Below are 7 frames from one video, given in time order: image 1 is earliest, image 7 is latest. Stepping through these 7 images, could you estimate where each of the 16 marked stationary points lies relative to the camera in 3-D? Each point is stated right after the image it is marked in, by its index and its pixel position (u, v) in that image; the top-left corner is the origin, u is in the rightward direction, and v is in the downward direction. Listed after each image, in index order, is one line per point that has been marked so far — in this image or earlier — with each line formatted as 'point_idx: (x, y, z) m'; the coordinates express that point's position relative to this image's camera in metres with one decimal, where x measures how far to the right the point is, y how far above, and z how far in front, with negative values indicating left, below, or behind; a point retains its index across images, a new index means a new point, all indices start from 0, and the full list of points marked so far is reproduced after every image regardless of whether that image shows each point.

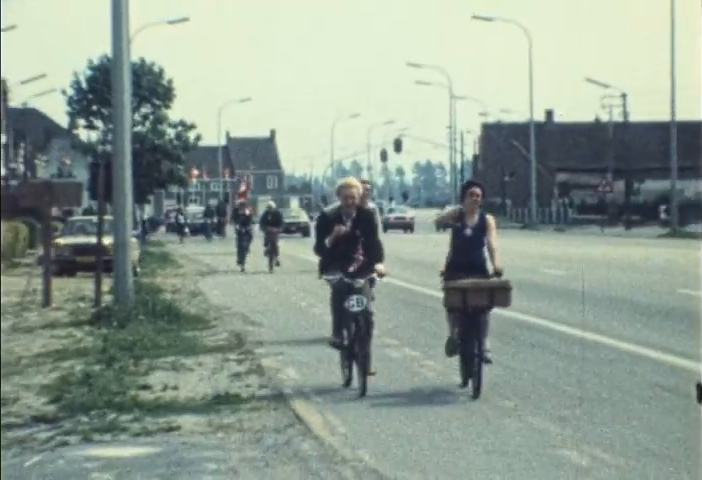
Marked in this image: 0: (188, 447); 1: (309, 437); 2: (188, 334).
0: (-1.0, -1.2, +8.2) m
1: (-0.3, -1.2, +8.5) m
2: (-1.5, -0.7, +12.5) m
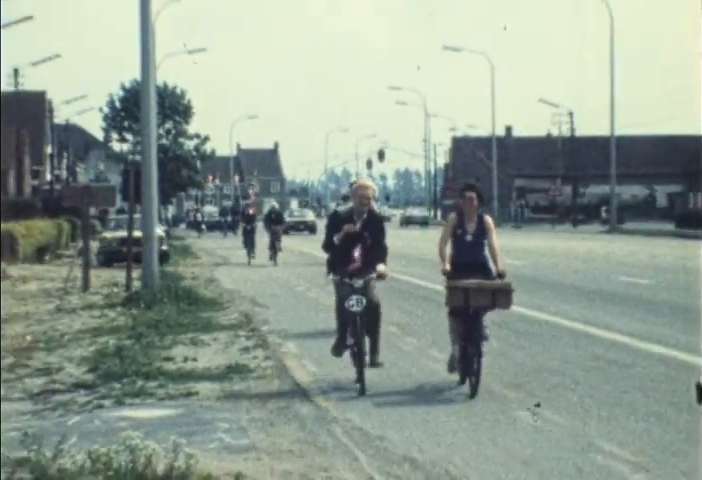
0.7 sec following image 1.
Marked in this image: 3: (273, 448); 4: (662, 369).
0: (-1.0, -1.2, +9.7) m
1: (-0.3, -1.2, +9.9) m
2: (-1.5, -0.7, +13.9) m
3: (-0.5, -1.4, +9.0) m
4: (+2.7, -1.2, +11.9) m
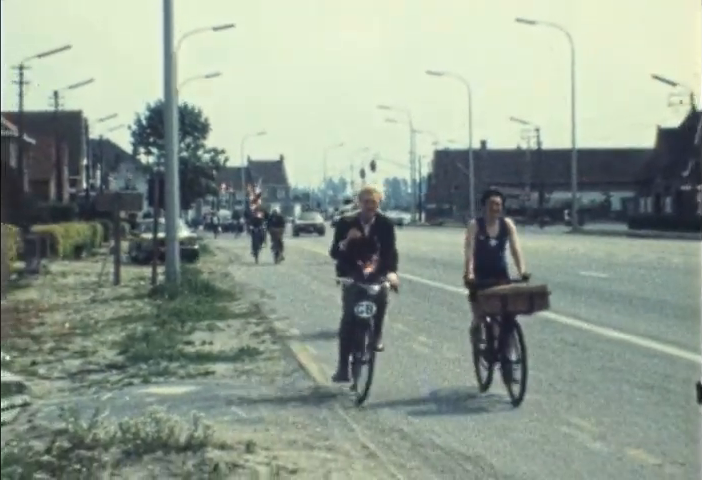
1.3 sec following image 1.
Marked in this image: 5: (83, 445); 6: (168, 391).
0: (-1.1, -1.2, +11.0) m
1: (-0.3, -1.2, +11.3) m
2: (-1.5, -0.7, +15.3) m
3: (-0.5, -1.4, +10.4) m
4: (+2.7, -1.2, +13.2) m
5: (-1.9, -1.5, +9.7) m
6: (-1.5, -1.2, +10.9) m
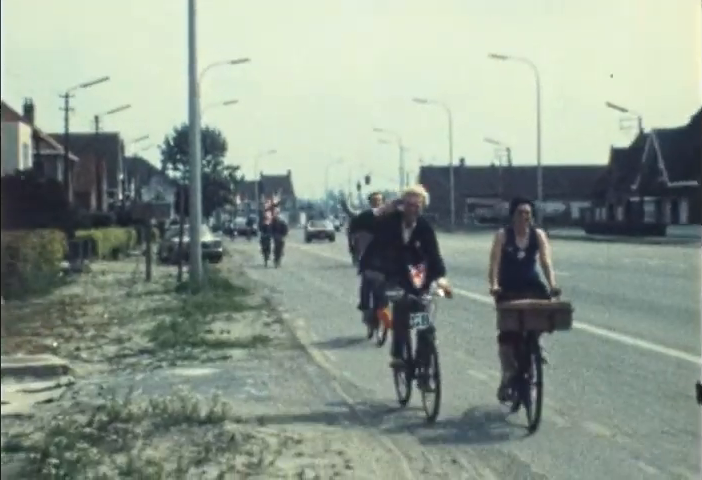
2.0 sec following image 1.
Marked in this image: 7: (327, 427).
0: (-1.1, -1.2, +12.8) m
1: (-0.3, -1.2, +13.0) m
2: (-1.4, -0.7, +17.1) m
3: (-0.6, -1.4, +12.2) m
4: (+2.7, -1.2, +14.9) m
5: (-2.0, -1.5, +11.5) m
6: (-1.5, -1.2, +12.6) m
7: (-0.2, -1.6, +11.4) m
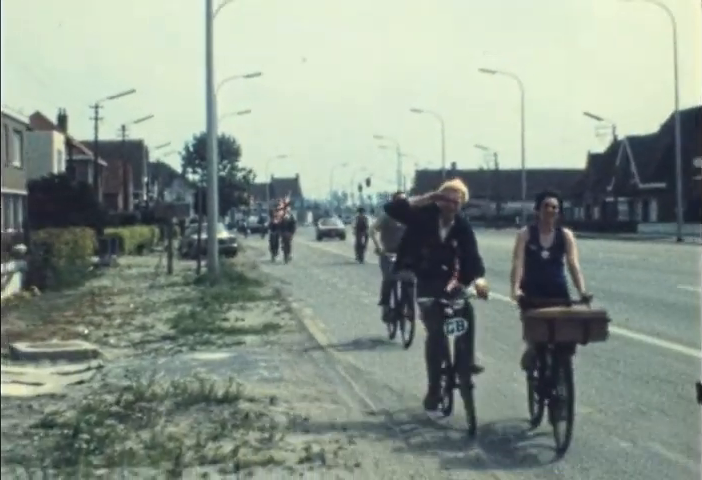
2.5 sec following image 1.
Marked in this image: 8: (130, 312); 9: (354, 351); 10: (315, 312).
0: (-1.0, -1.2, +14.1) m
1: (-0.3, -1.2, +14.3) m
2: (-1.4, -0.7, +18.4) m
3: (-0.6, -1.4, +13.5) m
4: (+2.8, -1.2, +16.2) m
5: (-1.9, -1.5, +12.8) m
6: (-1.5, -1.2, +14.0) m
7: (-0.2, -1.5, +12.7) m
8: (-2.5, -0.8, +15.0) m
9: (0.0, -1.2, +14.3) m
10: (-0.4, -0.9, +16.6) m
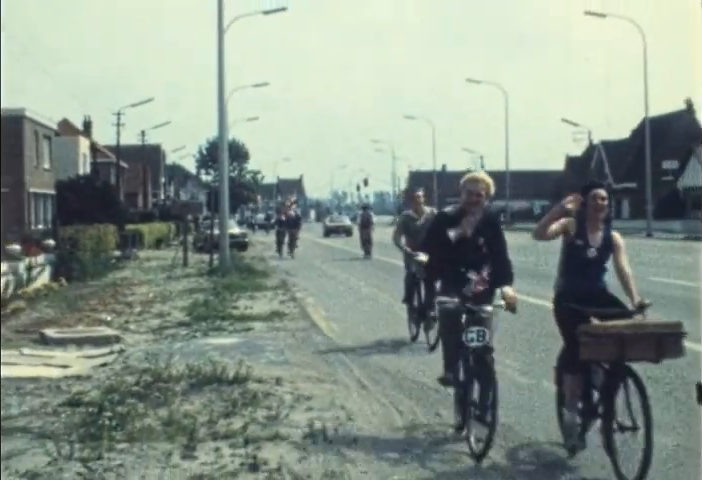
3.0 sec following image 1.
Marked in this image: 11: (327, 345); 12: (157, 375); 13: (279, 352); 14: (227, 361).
0: (-1.1, -1.1, +15.4) m
1: (-0.3, -1.1, +15.6) m
2: (-1.3, -0.6, +19.7) m
3: (-0.6, -1.3, +14.8) m
4: (+2.8, -1.1, +17.5) m
5: (-2.0, -1.4, +14.1) m
6: (-1.5, -1.2, +15.3) m
7: (-0.2, -1.5, +14.0) m
8: (-2.5, -0.7, +16.3) m
9: (0.0, -1.1, +15.6) m
10: (-0.4, -0.8, +17.9) m
11: (-0.3, -1.2, +15.5) m
12: (-2.0, -1.4, +14.1) m
13: (-0.8, -1.2, +15.2) m
14: (-1.4, -1.3, +14.8) m
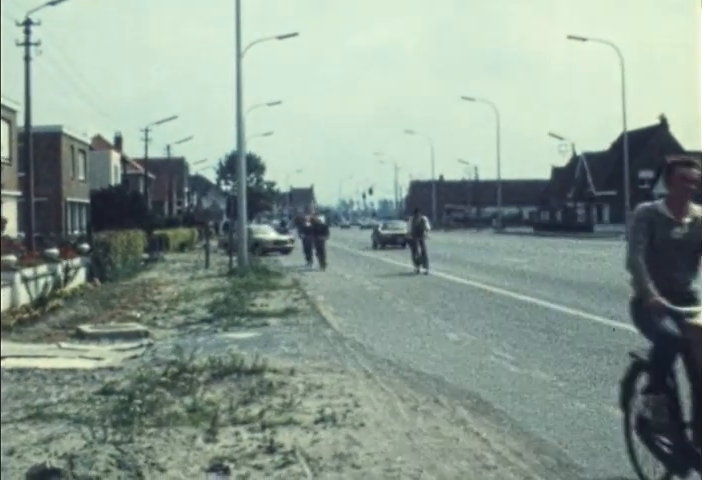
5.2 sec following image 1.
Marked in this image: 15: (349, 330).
0: (-1.0, -1.2, +16.9) m
1: (-0.2, -1.2, +17.2) m
2: (-1.2, -0.7, +21.2) m
3: (-0.5, -1.4, +16.3) m
4: (+2.9, -1.1, +19.0) m
5: (-1.9, -1.5, +15.7) m
6: (-1.4, -1.2, +16.8) m
7: (-0.1, -1.5, +15.5) m
8: (-2.4, -0.8, +17.8) m
9: (+0.1, -1.1, +17.2) m
10: (-0.3, -0.9, +19.4) m
11: (-0.2, -1.2, +17.0) m
12: (-1.9, -1.4, +15.7) m
13: (-0.7, -1.3, +16.7) m
14: (-1.3, -1.3, +16.4) m
15: (0.0, -1.3, +16.8) m
